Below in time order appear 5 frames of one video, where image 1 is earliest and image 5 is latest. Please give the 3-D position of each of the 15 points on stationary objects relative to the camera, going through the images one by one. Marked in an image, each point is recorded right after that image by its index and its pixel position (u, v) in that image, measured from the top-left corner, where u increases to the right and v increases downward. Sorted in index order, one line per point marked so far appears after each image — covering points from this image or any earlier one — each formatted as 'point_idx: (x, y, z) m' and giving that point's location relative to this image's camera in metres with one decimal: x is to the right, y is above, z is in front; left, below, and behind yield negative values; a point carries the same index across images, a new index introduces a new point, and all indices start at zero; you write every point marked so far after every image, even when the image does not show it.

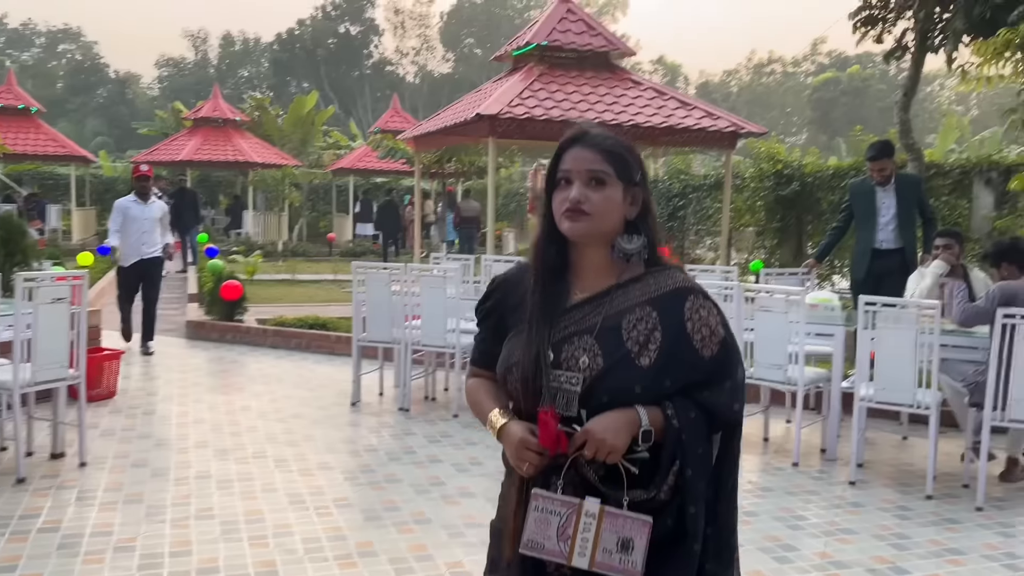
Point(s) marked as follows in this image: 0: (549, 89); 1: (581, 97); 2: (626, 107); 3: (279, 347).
0: (+0.4, +2.3, +10.0) m
1: (+0.8, +2.2, +10.0) m
2: (+1.3, +2.1, +9.9) m
3: (-2.2, -0.5, +7.9) m
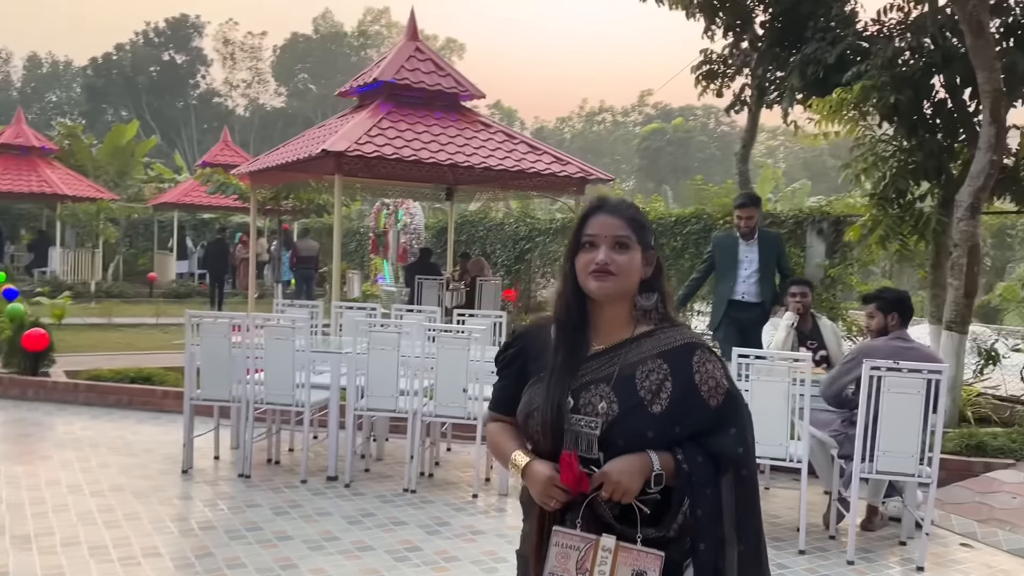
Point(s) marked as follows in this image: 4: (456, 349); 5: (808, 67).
0: (-1.3, +1.8, +9.7) m
1: (-0.9, +1.7, +9.7) m
2: (-0.4, +1.6, +9.8) m
3: (-3.5, -1.0, +7.0) m
4: (-0.3, -0.4, +4.8) m
5: (+2.7, +2.0, +7.7) m
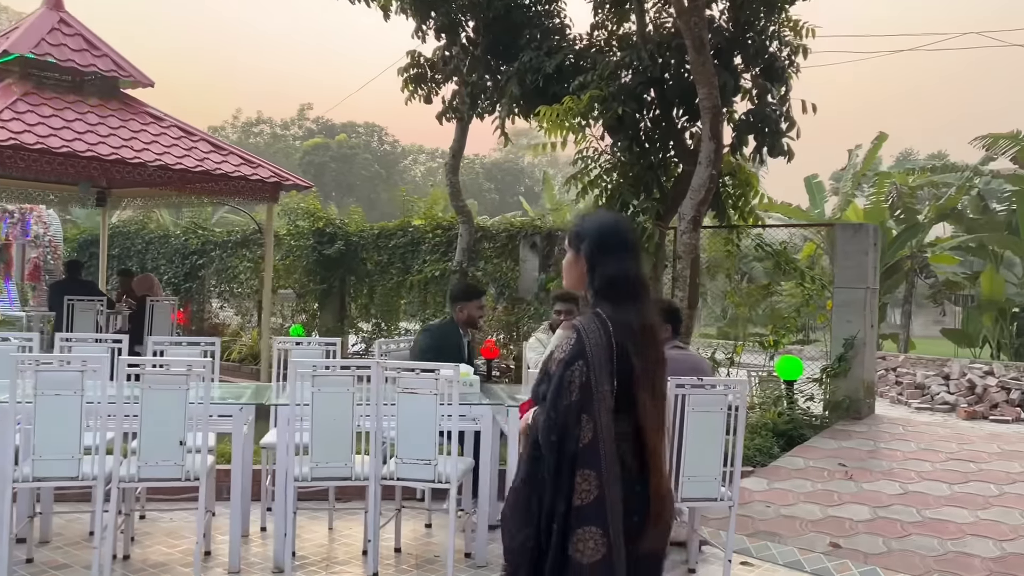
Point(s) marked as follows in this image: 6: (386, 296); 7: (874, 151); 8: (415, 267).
0: (-4.3, +1.6, +7.7) m
1: (-4.0, +1.5, +7.9) m
2: (-3.5, +1.4, +8.2) m
3: (-5.2, -1.1, +4.4) m
4: (-1.5, -0.4, +3.6) m
5: (+0.1, +1.9, +7.5) m
6: (-1.5, -0.1, +9.8) m
7: (+6.8, +2.6, +16.0) m
8: (-1.1, +0.2, +9.4) m
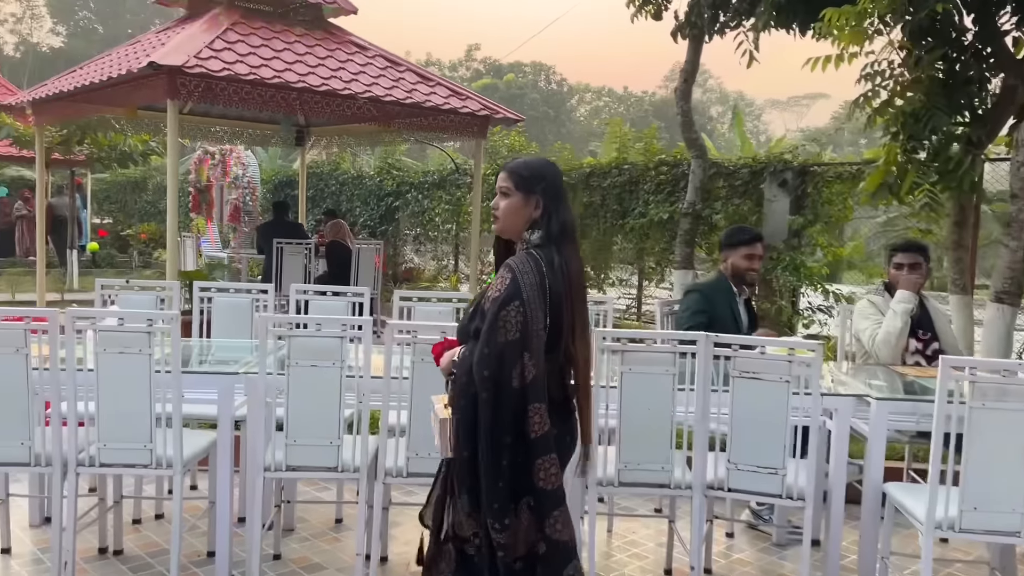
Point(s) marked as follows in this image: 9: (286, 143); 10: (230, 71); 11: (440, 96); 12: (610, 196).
0: (-2.3, +2.1, +7.3) m
1: (-1.9, +2.0, +7.4) m
2: (-1.4, +1.9, +7.6) m
3: (-3.8, -0.8, +4.3) m
4: (-0.2, -0.3, +2.9) m
5: (+2.1, +2.3, +6.2) m
6: (+0.9, +0.5, +8.9) m
7: (+10.1, +3.4, +13.3) m
8: (+1.2, +0.8, +8.4) m
9: (-3.0, +1.9, +11.2) m
10: (-2.2, +1.7, +6.7) m
11: (-0.7, +1.8, +8.0) m
12: (+1.0, +0.9, +8.6) m
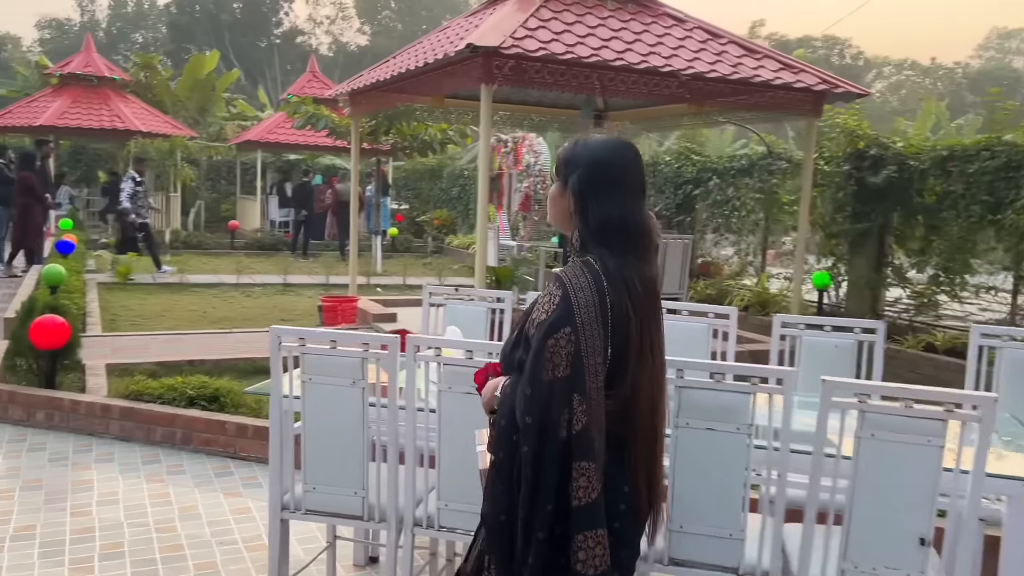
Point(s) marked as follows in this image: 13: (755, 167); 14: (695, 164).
0: (+0.4, +2.1, +6.7) m
1: (+0.8, +2.0, +6.7) m
2: (+1.3, +1.9, +6.8) m
3: (-2.0, -0.8, +4.5) m
4: (+0.9, -0.4, +2.0) m
5: (+4.2, +2.1, +4.4) m
6: (+3.9, +0.4, +7.3) m
7: (+14.1, +3.1, +8.7) m
8: (+4.0, +0.7, +6.8) m
9: (+0.9, +2.0, +10.7) m
10: (+0.2, +1.7, +6.1) m
11: (+2.1, +1.8, +7.0) m
12: (+3.9, +0.9, +7.1) m
13: (+2.8, +1.4, +9.6) m
14: (+2.3, +1.5, +10.6) m
